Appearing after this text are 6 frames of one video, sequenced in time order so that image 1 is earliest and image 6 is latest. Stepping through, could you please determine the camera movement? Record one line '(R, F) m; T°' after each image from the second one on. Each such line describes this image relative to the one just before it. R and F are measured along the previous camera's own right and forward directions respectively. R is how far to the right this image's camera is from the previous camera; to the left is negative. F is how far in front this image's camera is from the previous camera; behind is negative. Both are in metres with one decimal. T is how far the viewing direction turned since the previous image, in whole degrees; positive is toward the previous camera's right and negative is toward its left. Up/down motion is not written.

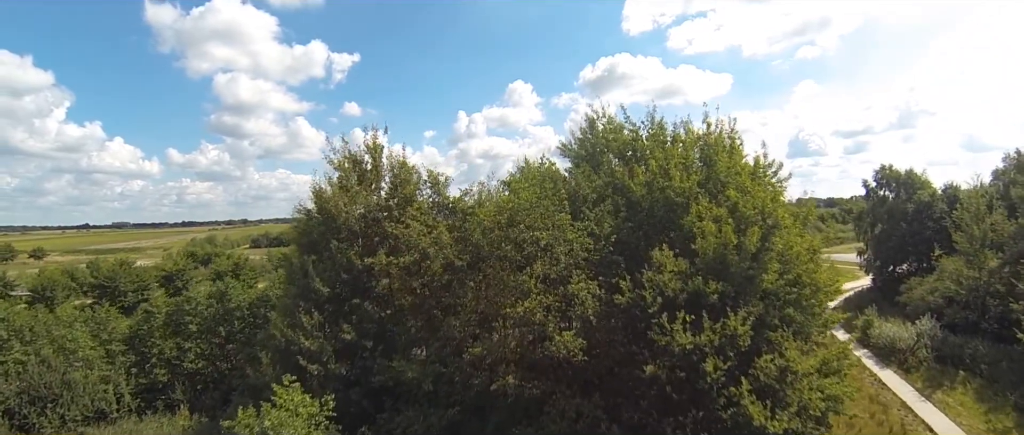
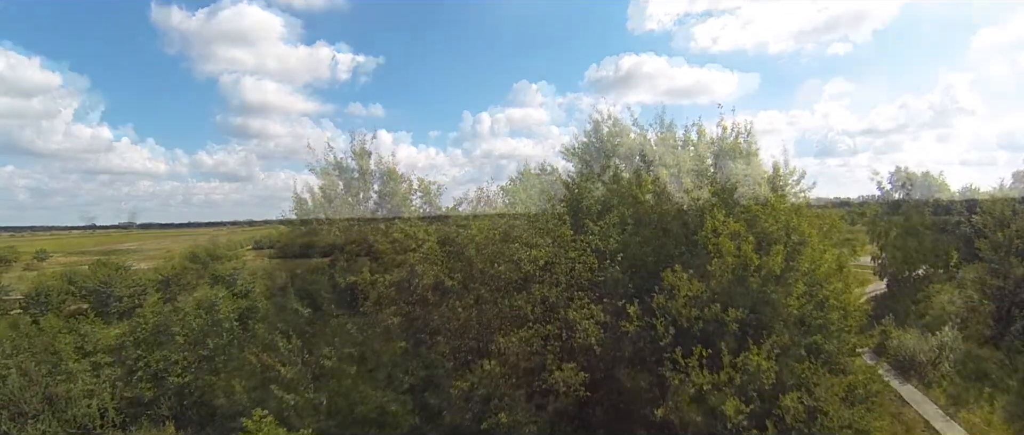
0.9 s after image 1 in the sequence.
(+0.5, +1.0) m; -2°
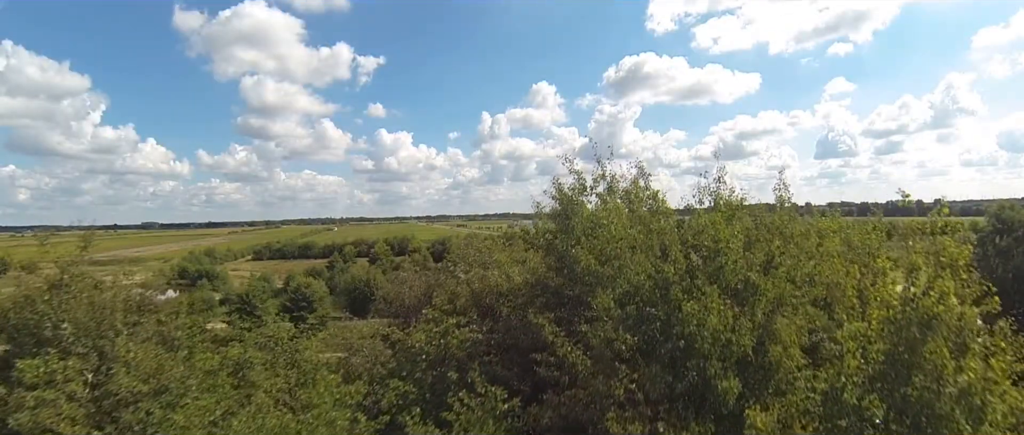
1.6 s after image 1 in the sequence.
(-0.7, -0.7) m; 0°
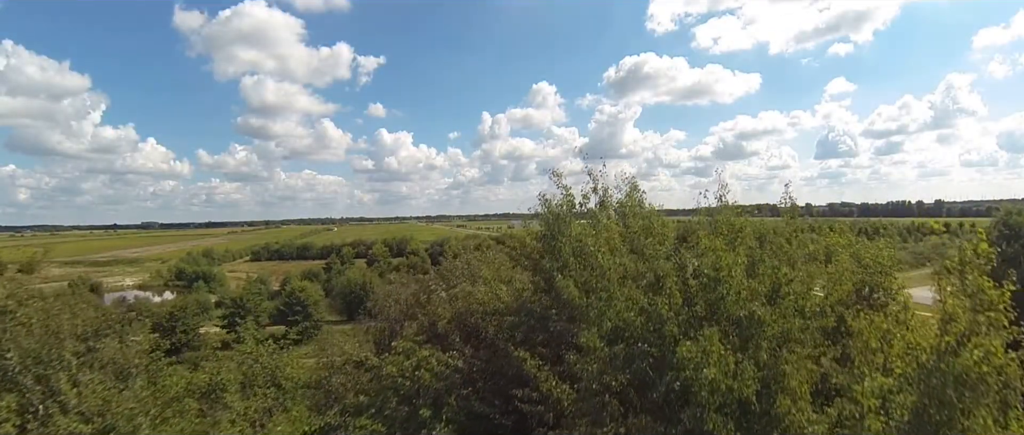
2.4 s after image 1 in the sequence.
(+0.3, +0.8) m; 0°
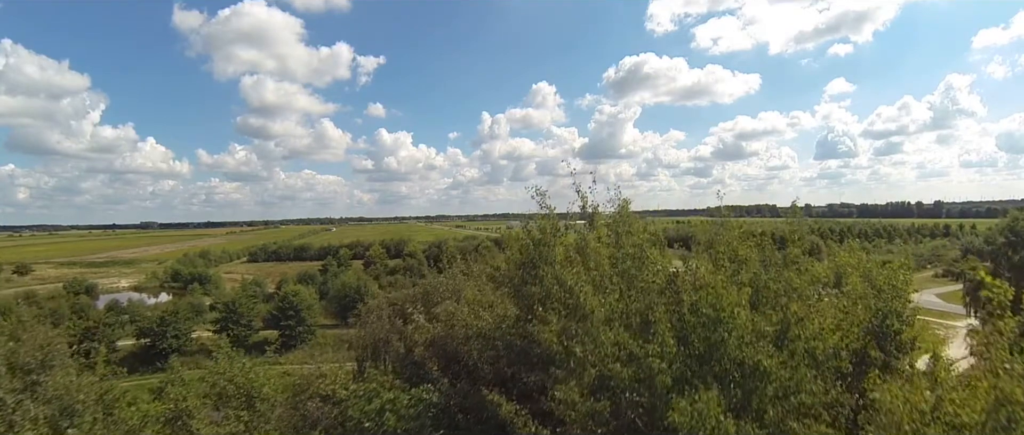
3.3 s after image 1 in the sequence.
(+0.4, +0.9) m; 0°
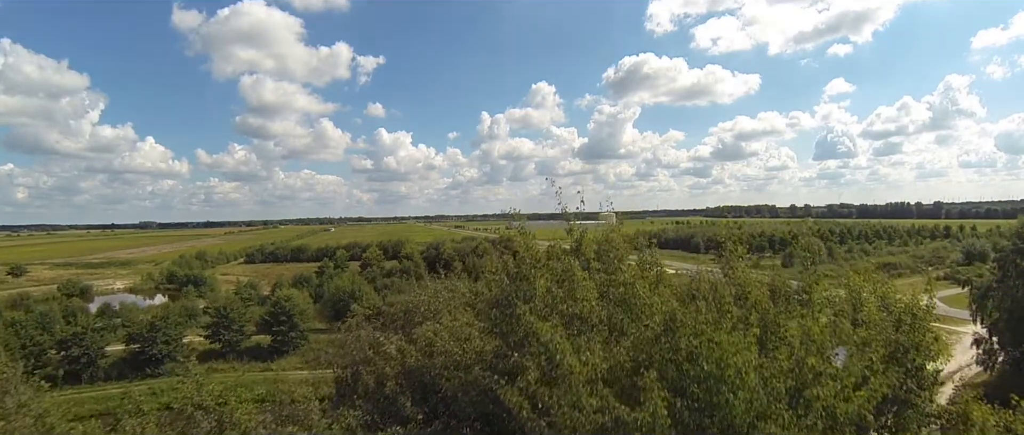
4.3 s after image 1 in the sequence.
(+0.3, +1.1) m; 0°
